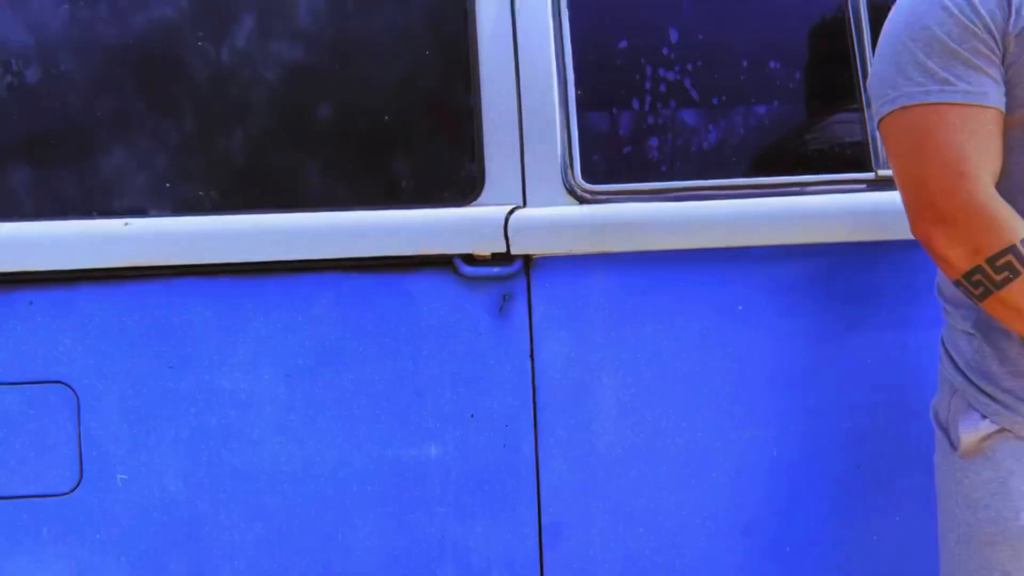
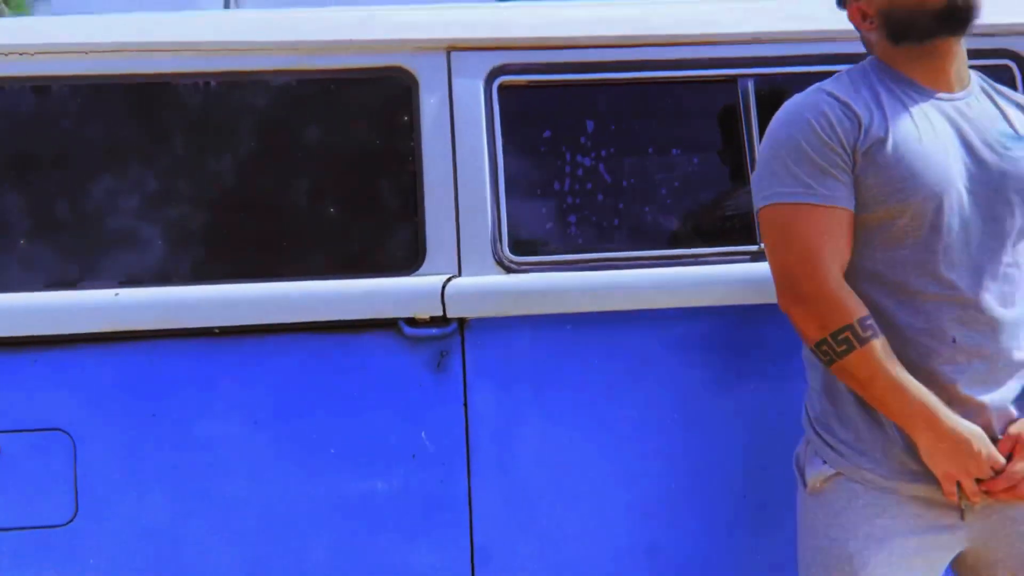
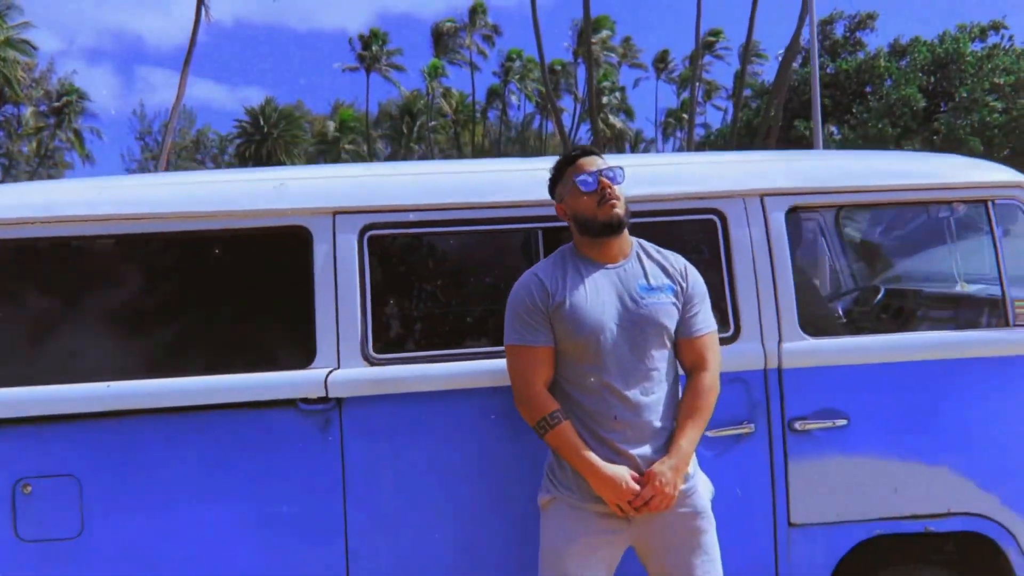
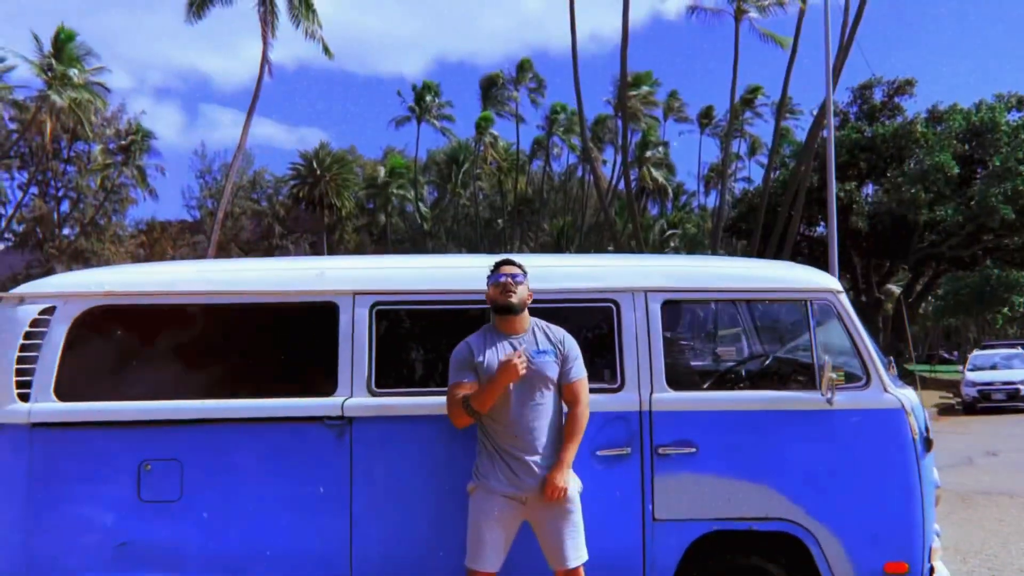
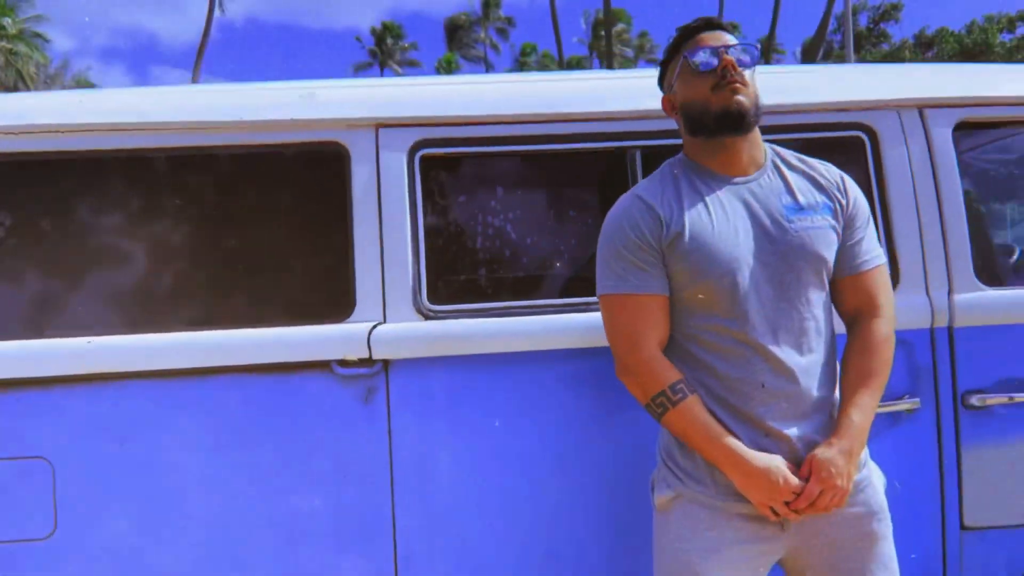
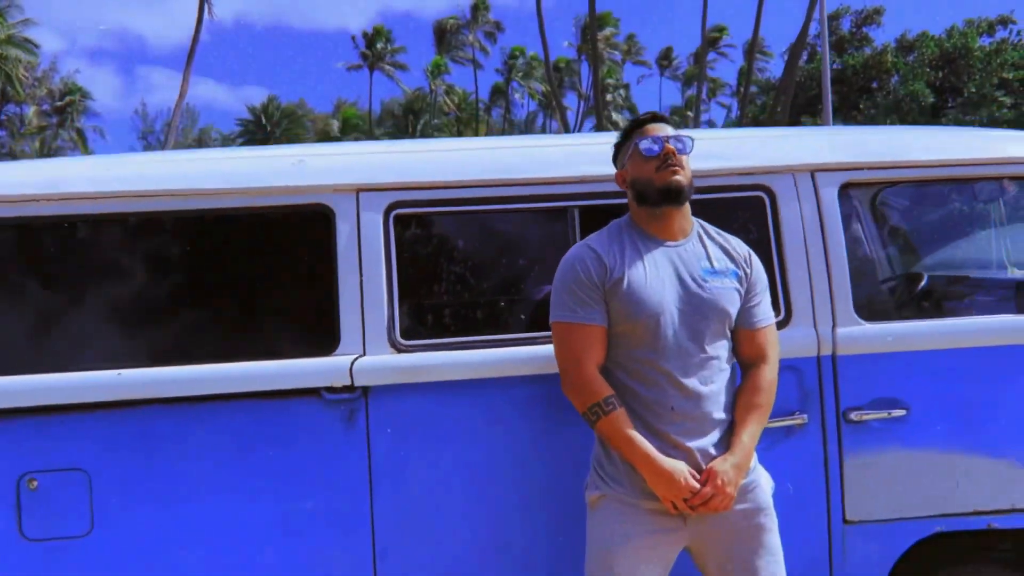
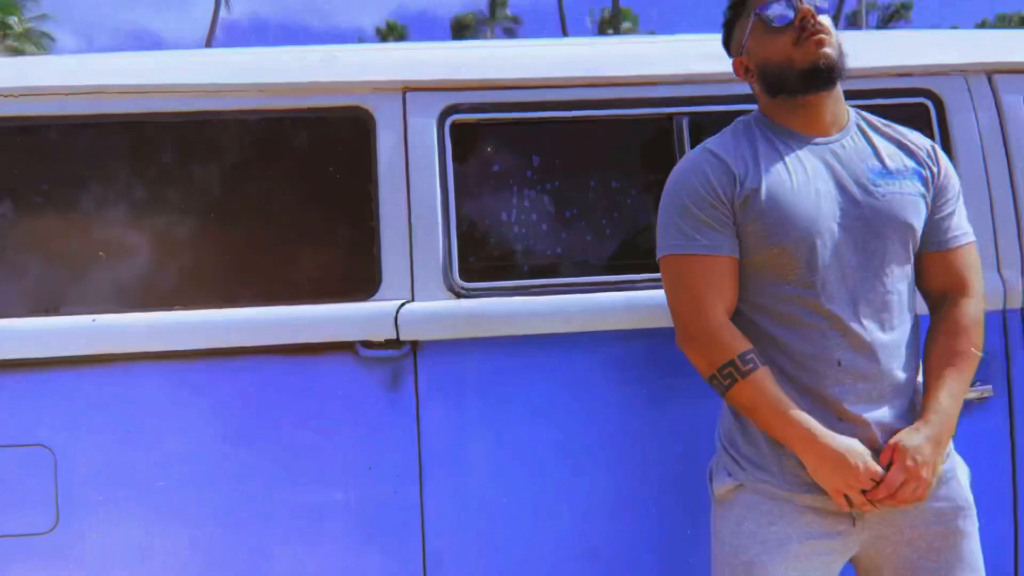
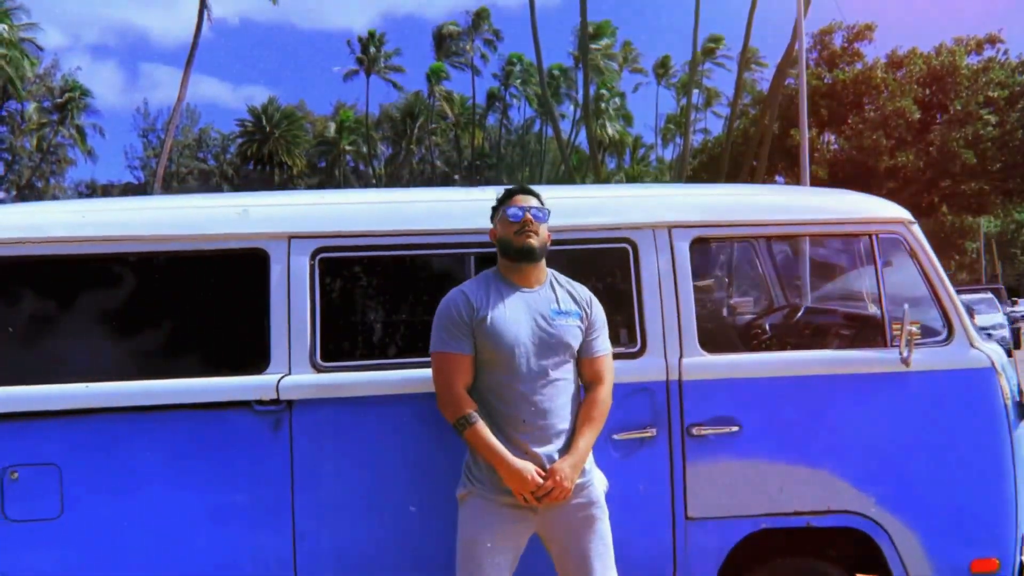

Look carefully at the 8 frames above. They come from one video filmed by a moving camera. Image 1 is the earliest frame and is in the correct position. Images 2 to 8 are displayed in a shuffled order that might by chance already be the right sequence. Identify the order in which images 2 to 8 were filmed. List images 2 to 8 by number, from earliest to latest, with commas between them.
2, 7, 5, 6, 3, 8, 4
